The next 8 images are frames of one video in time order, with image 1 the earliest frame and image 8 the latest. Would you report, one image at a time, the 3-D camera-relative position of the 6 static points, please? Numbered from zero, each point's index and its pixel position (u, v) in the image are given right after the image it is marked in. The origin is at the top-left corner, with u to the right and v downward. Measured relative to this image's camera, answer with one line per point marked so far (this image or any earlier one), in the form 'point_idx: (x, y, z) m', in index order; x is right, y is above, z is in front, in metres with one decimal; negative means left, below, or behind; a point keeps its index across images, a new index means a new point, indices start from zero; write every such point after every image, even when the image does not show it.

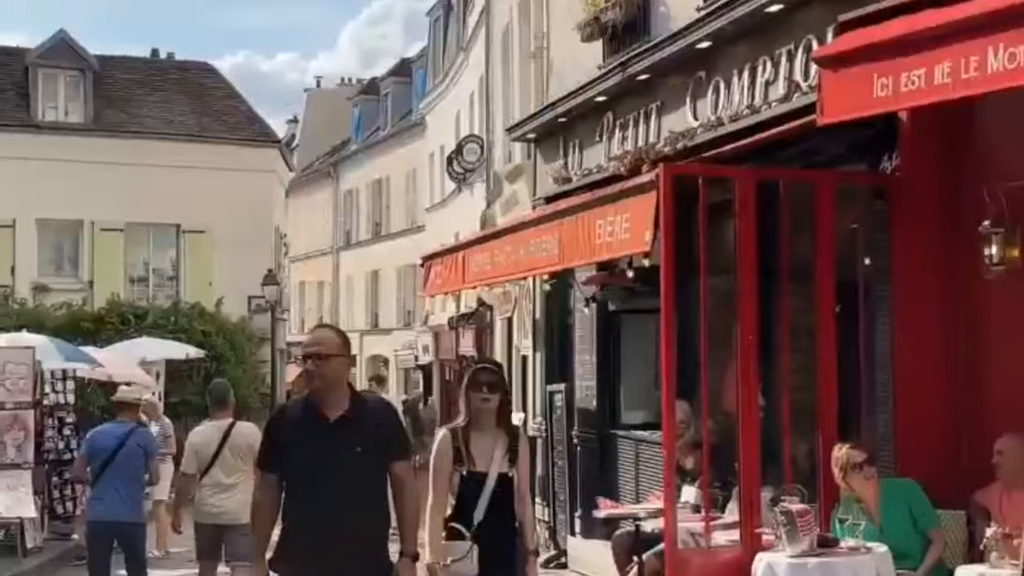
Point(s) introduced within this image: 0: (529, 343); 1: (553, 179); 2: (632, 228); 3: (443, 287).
0: (+0.2, -0.7, +16.7) m
1: (+0.5, +1.4, +15.1) m
2: (+0.8, +0.4, +8.2) m
3: (-0.7, 0.0, +13.0) m
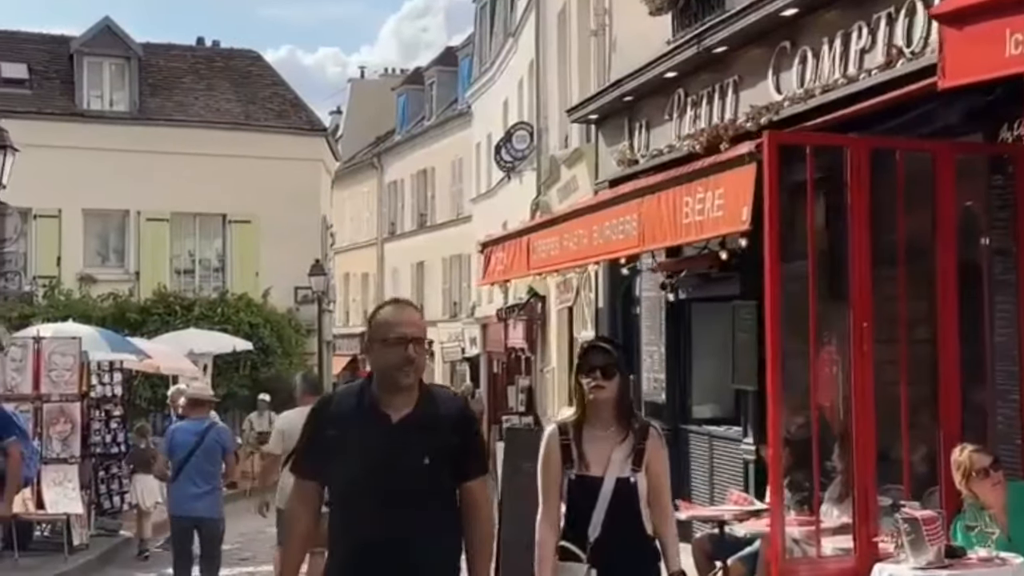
0: (+1.0, -0.6, +16.0) m
1: (+1.3, +1.5, +14.4) m
2: (+1.3, +0.5, +7.5) m
3: (-0.1, +0.2, +12.4) m
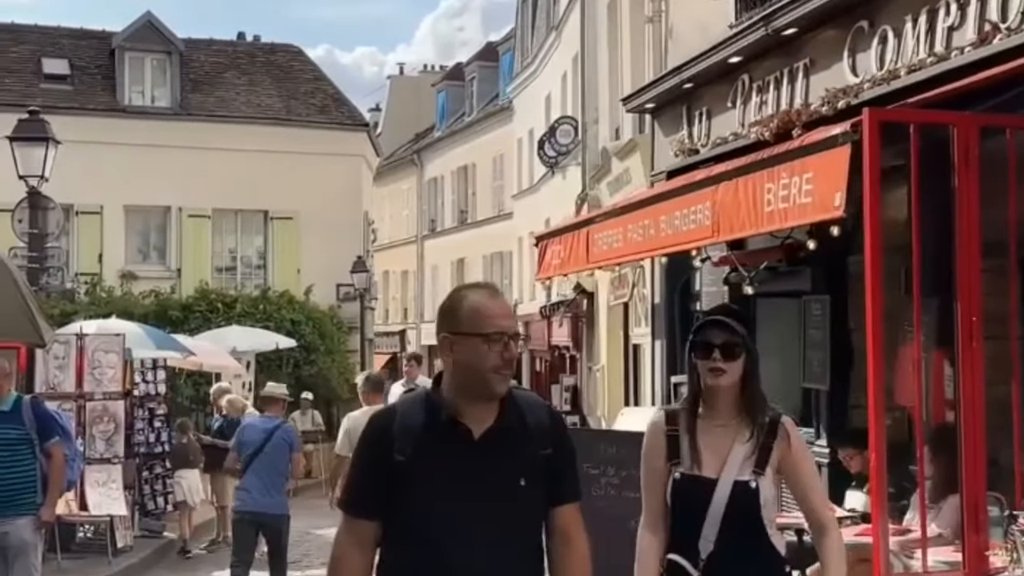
0: (+1.7, -0.5, +15.4) m
1: (+1.9, +1.6, +13.9) m
2: (+1.8, +0.6, +7.0) m
3: (+0.5, +0.2, +11.9) m
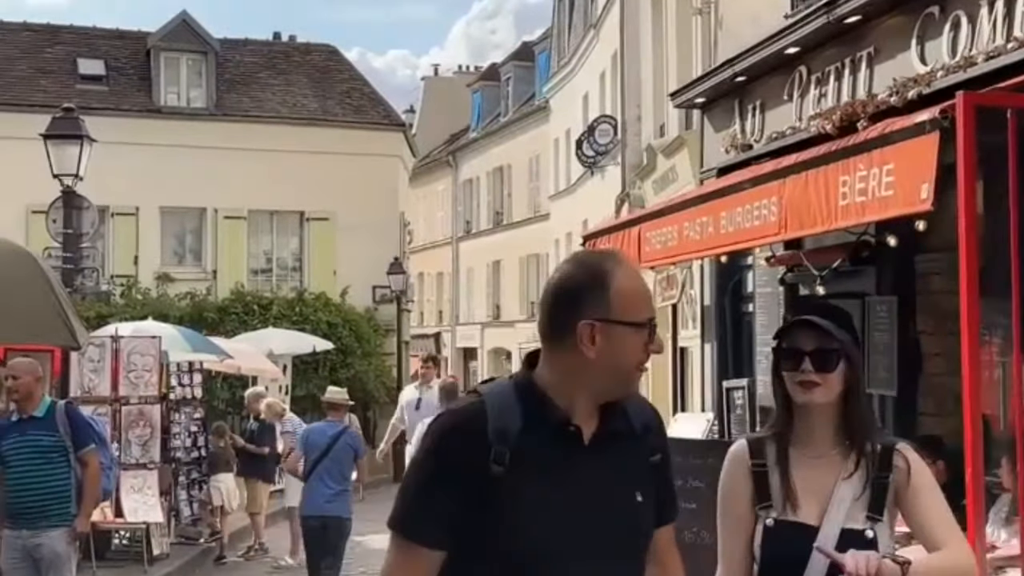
0: (+2.3, -0.5, +15.0) m
1: (+2.4, +1.6, +13.4) m
2: (+2.1, +0.6, +6.5) m
3: (+1.0, +0.2, +11.4) m
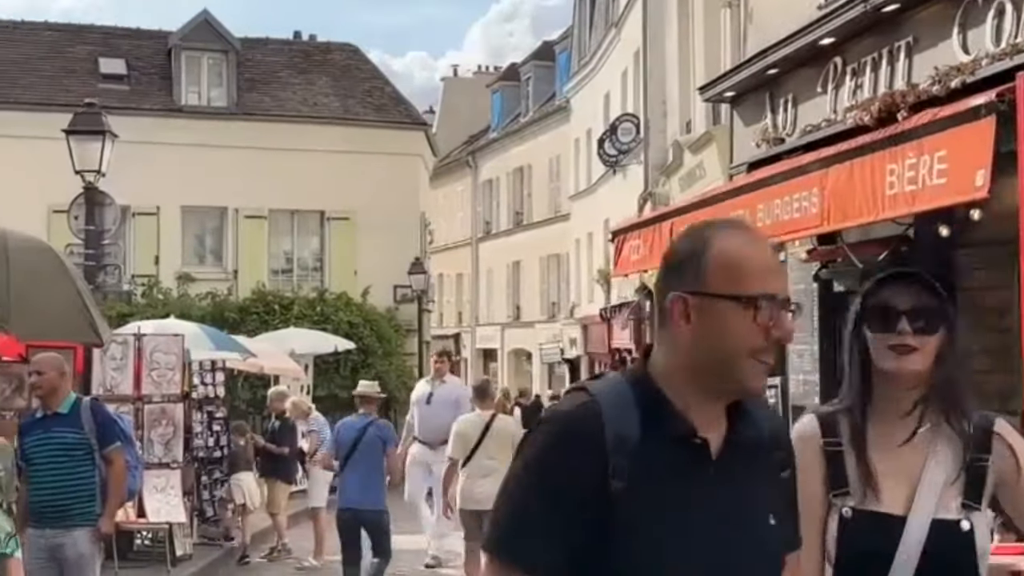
0: (+2.6, -0.5, +14.7) m
1: (+2.7, +1.6, +13.1) m
2: (+2.3, +0.6, +6.2) m
3: (+1.2, +0.2, +11.2) m
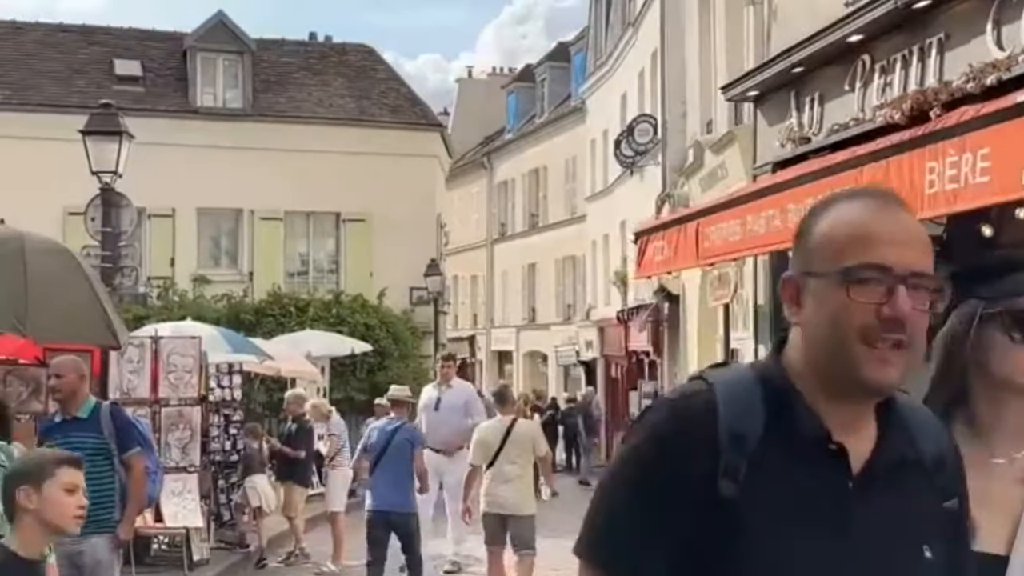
0: (+2.8, -0.5, +14.5) m
1: (+2.9, +1.6, +12.9) m
2: (+2.4, +0.6, +6.0) m
3: (+1.4, +0.2, +11.0) m
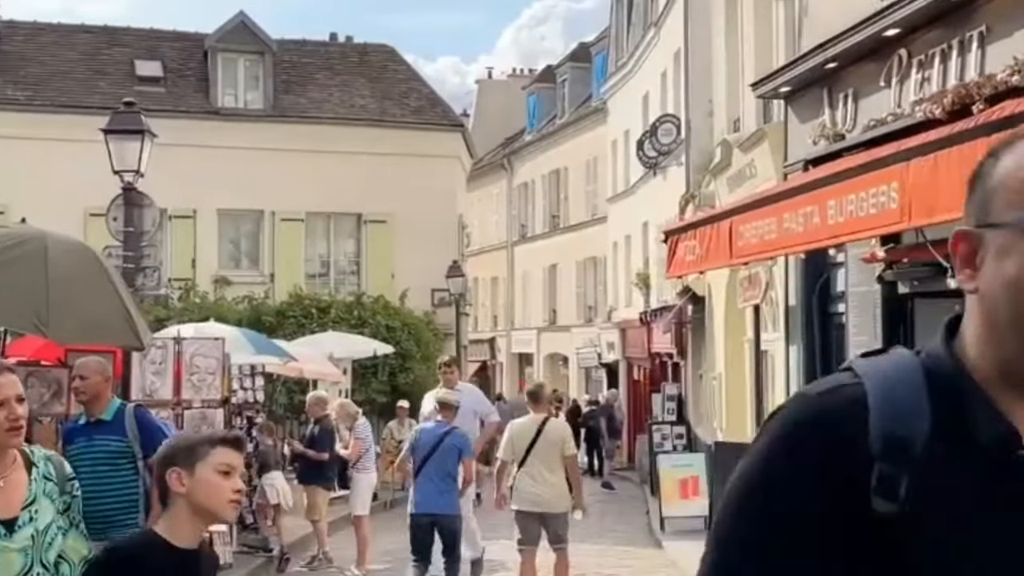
0: (+3.1, -0.5, +14.2) m
1: (+3.2, +1.6, +12.7) m
2: (+2.6, +0.6, +5.8) m
3: (+1.7, +0.2, +10.8) m
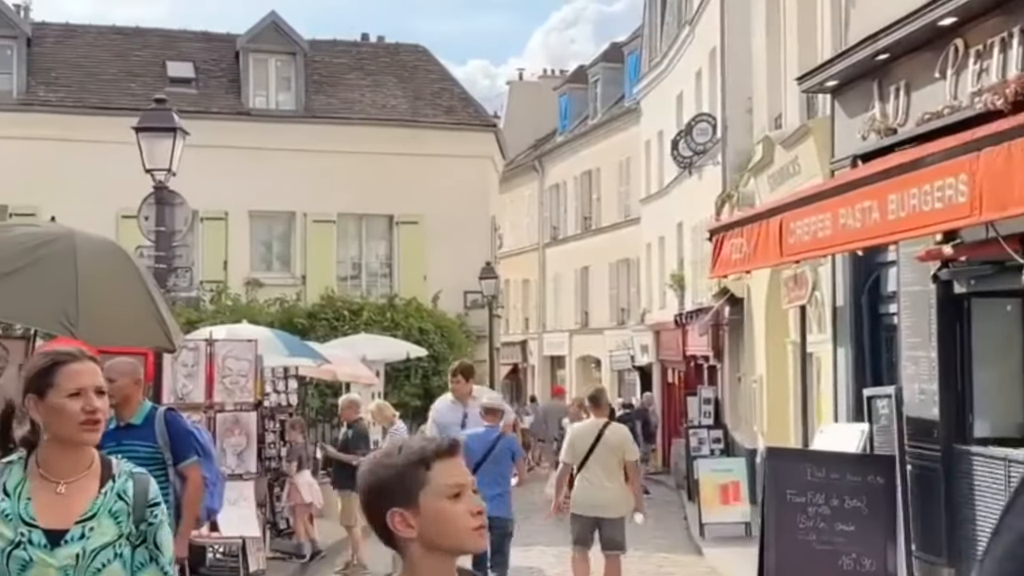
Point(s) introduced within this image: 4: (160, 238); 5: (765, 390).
0: (+3.6, -0.5, +13.8) m
1: (+3.6, +1.6, +12.3) m
2: (+2.8, +0.6, +5.4) m
3: (+2.1, +0.2, +10.4) m
4: (-3.6, +0.5, +12.1) m
5: (+3.7, -1.5, +17.3) m
